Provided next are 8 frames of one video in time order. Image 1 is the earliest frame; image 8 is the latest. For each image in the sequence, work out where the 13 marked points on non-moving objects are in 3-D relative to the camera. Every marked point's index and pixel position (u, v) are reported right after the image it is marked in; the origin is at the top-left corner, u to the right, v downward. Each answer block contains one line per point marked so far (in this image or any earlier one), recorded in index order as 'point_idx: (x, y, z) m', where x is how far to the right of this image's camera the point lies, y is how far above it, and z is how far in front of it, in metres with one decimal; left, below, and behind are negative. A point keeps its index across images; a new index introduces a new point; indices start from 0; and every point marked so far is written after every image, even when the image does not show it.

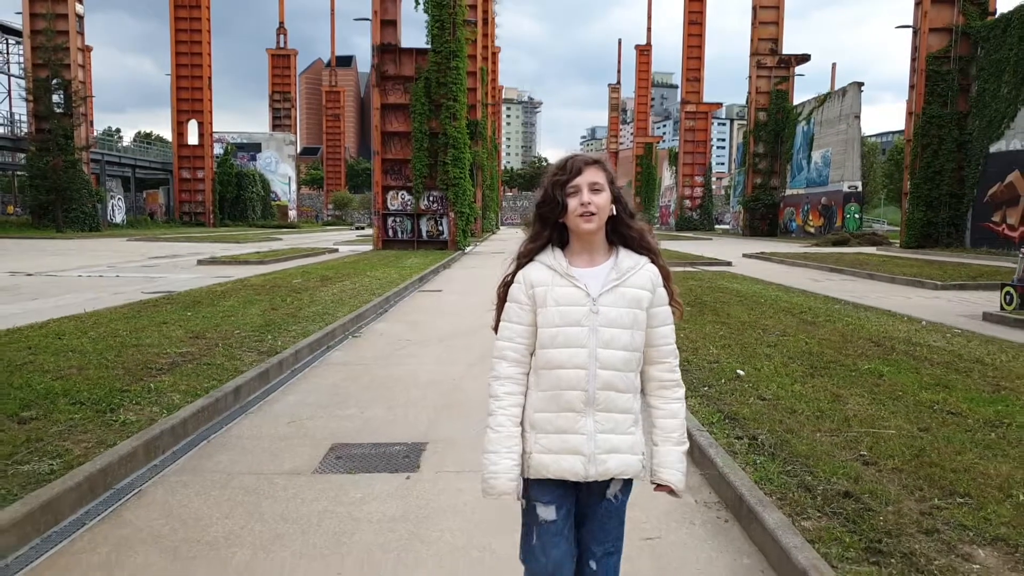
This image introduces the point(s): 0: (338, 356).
0: (-2.2, -0.8, +9.0) m
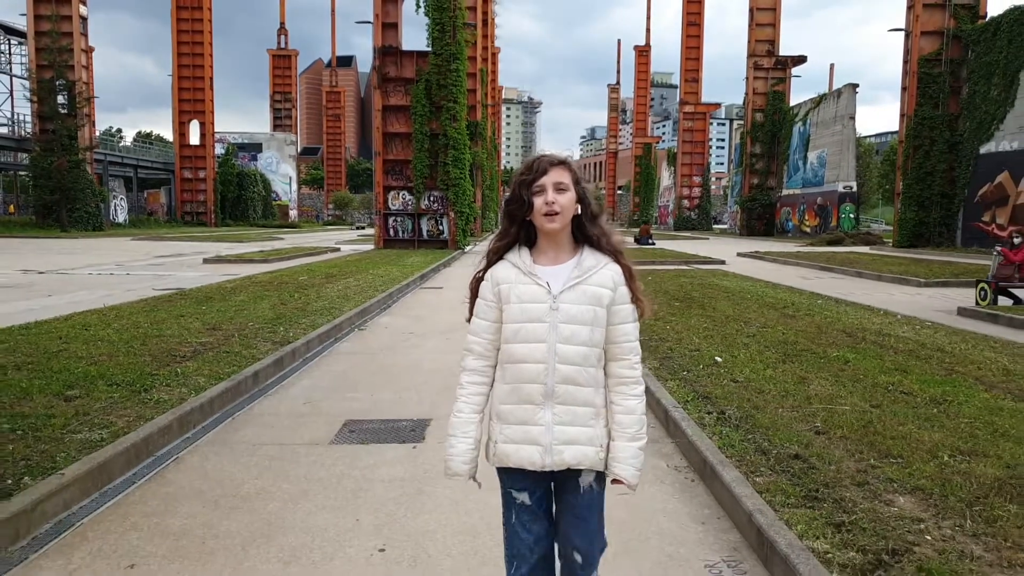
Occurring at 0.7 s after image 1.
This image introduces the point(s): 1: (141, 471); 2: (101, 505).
0: (-2.2, -0.8, +9.7) m
1: (-2.5, -1.2, +4.9) m
2: (-2.4, -1.3, +4.3) m
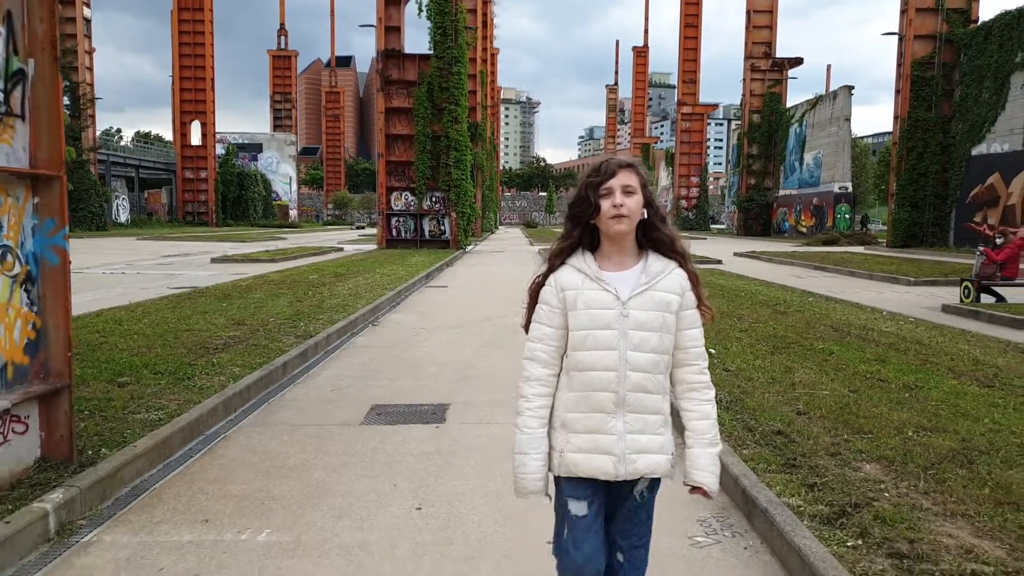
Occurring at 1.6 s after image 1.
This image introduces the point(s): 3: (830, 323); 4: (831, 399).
0: (-2.1, -0.7, +10.2) m
1: (-2.4, -1.2, +5.5) m
2: (-2.3, -1.3, +4.9) m
3: (+4.5, -0.5, +10.2) m
4: (+2.7, -0.9, +6.2) m
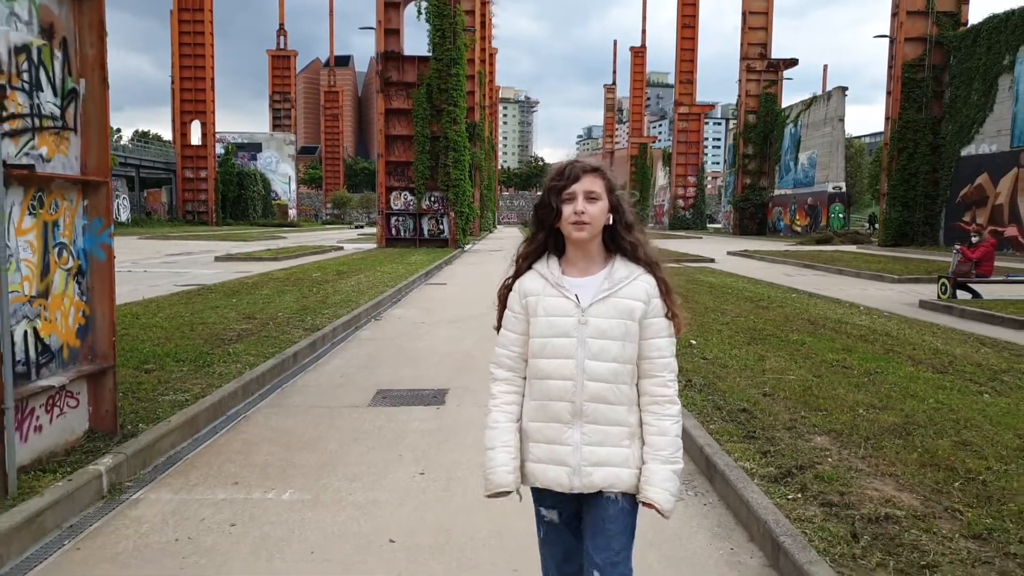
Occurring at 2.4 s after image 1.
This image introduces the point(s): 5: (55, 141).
0: (-2.2, -0.7, +10.8) m
1: (-2.5, -1.1, +6.1) m
2: (-2.4, -1.2, +5.5) m
3: (+4.4, -0.4, +10.8) m
4: (+2.6, -0.9, +6.8) m
5: (-2.9, +0.9, +4.6) m
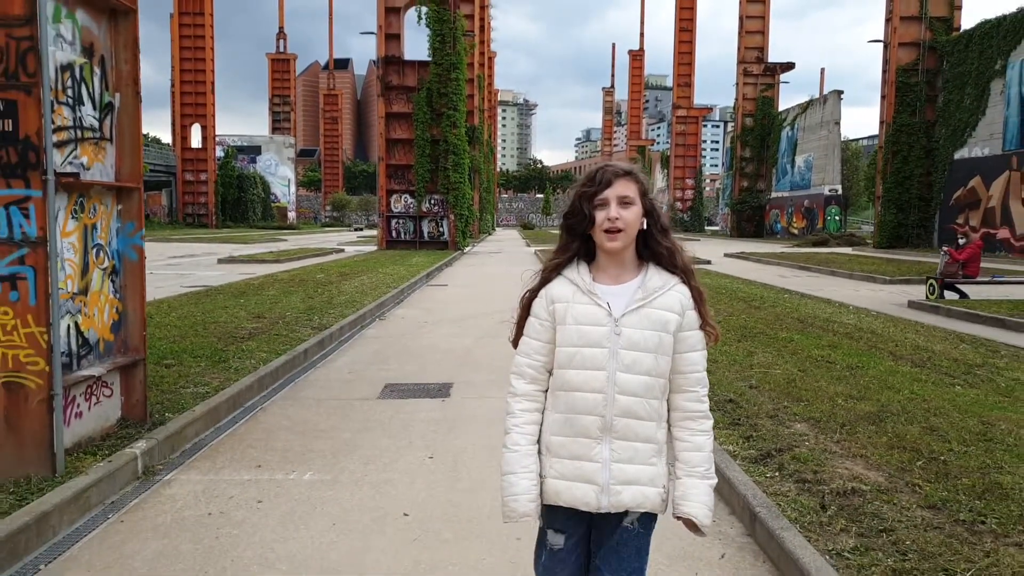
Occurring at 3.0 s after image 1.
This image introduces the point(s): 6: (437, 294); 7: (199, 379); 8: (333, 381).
0: (-2.2, -0.7, +11.2) m
1: (-2.4, -1.1, +6.5) m
2: (-2.4, -1.2, +5.9) m
3: (+4.4, -0.4, +11.2) m
4: (+2.6, -0.9, +7.2) m
5: (-2.9, +0.9, +5.0) m
6: (-1.7, -0.1, +16.8) m
7: (-3.1, -0.9, +7.1) m
8: (-1.9, -1.0, +7.9) m
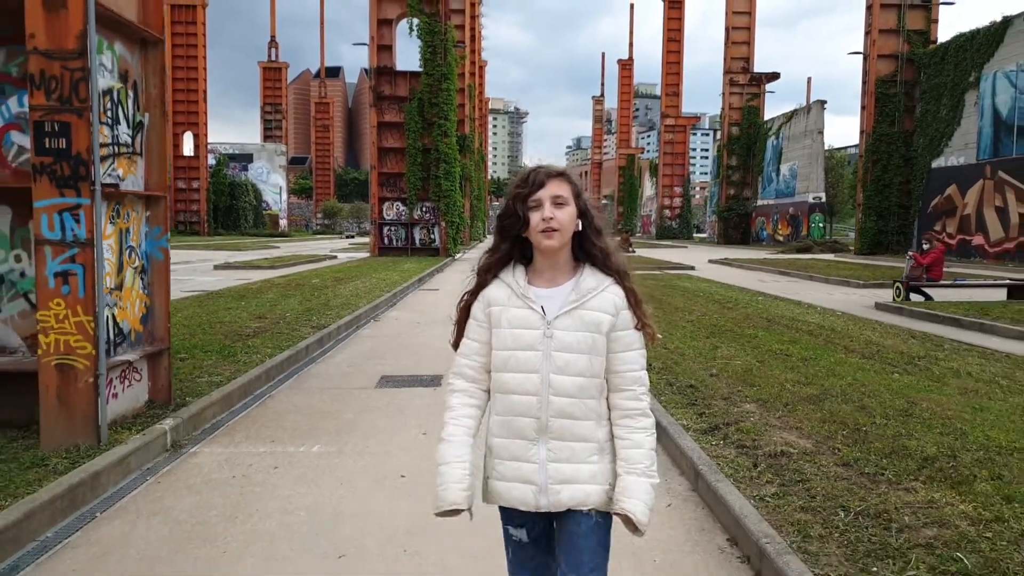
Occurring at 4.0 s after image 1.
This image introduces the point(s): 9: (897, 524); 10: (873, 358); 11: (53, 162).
0: (-2.4, -0.7, +11.9) m
1: (-2.6, -1.1, +7.2) m
2: (-2.5, -1.2, +6.6) m
3: (+4.2, -0.5, +12.0) m
4: (+2.5, -0.8, +7.9) m
5: (-3.0, +1.0, +5.7) m
6: (-2.0, -0.2, +17.5) m
7: (-3.2, -0.9, +7.8) m
8: (-2.1, -1.0, +8.6) m
9: (+2.0, -1.2, +3.7) m
10: (+4.1, -0.8, +8.2) m
11: (-3.1, +0.8, +4.9) m
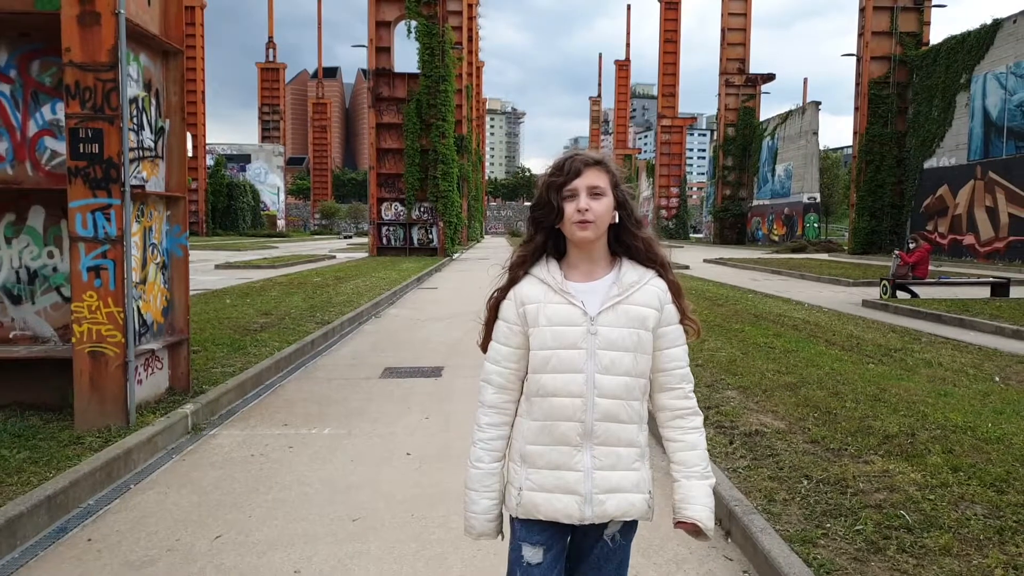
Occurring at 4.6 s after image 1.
0: (-2.4, -0.7, +12.4) m
1: (-2.6, -1.1, +7.6) m
2: (-2.6, -1.1, +7.0) m
3: (+4.2, -0.4, +12.4) m
4: (+2.4, -0.8, +8.4) m
5: (-3.0, +1.0, +6.1) m
6: (-2.1, -0.2, +18.0) m
7: (-3.3, -0.8, +8.2) m
8: (-2.1, -1.0, +9.0) m
9: (+1.9, -1.1, +4.1) m
10: (+4.1, -0.7, +8.7) m
11: (-3.1, +0.9, +5.3) m
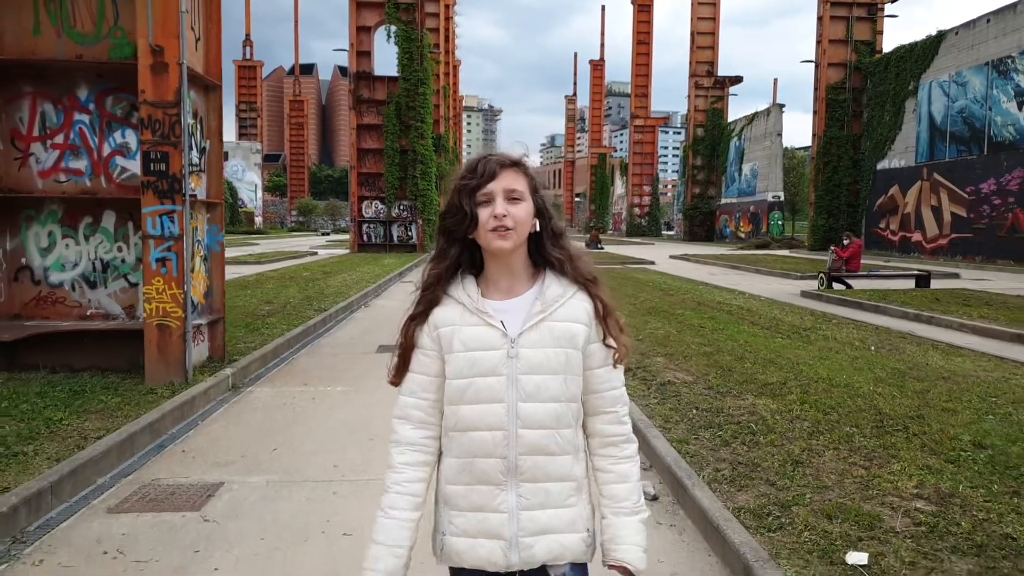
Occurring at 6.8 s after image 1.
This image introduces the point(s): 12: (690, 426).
0: (-2.9, -0.5, +13.9) m
1: (-3.0, -0.9, +9.2) m
2: (-2.9, -1.0, +8.6) m
3: (+3.7, -0.2, +14.2) m
4: (+2.1, -0.6, +10.1) m
5: (-3.3, +1.1, +7.7) m
6: (-2.7, 0.0, +19.5) m
7: (-3.6, -0.7, +9.8) m
8: (-2.5, -0.8, +10.6) m
9: (+1.7, -1.0, +5.8) m
10: (+3.7, -0.6, +10.5) m
11: (-3.4, +1.0, +6.8) m
12: (+1.4, -1.1, +5.6) m
